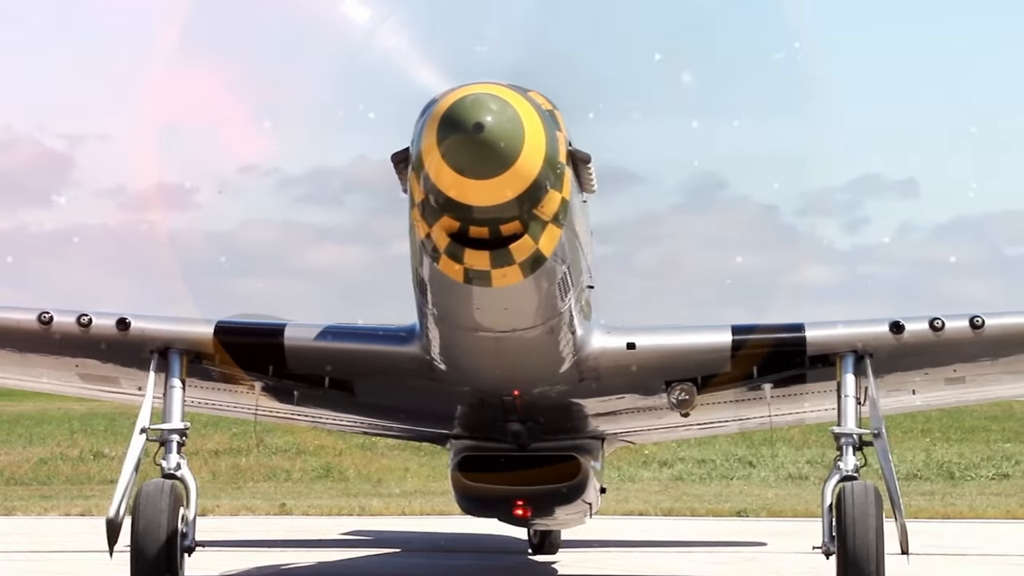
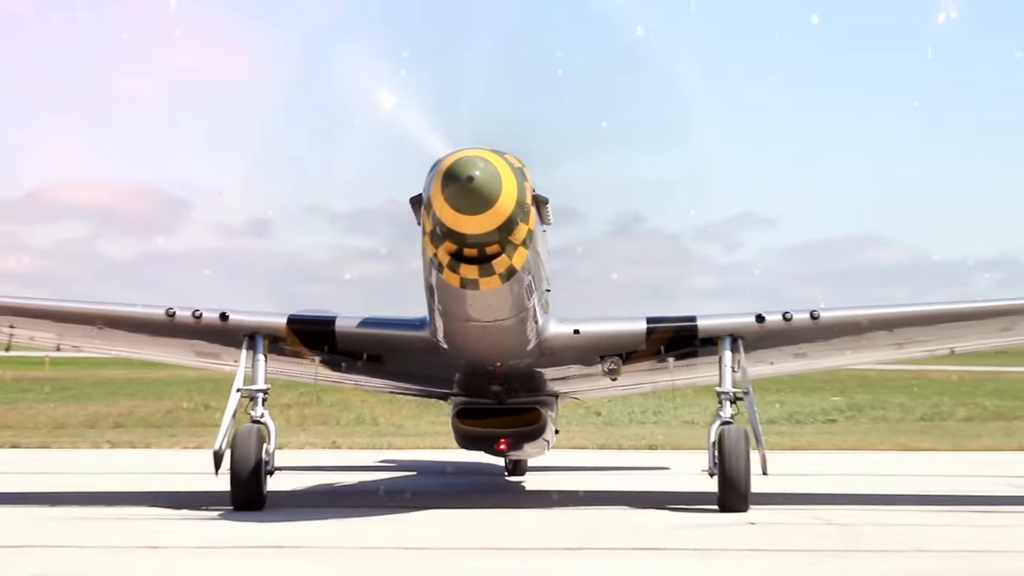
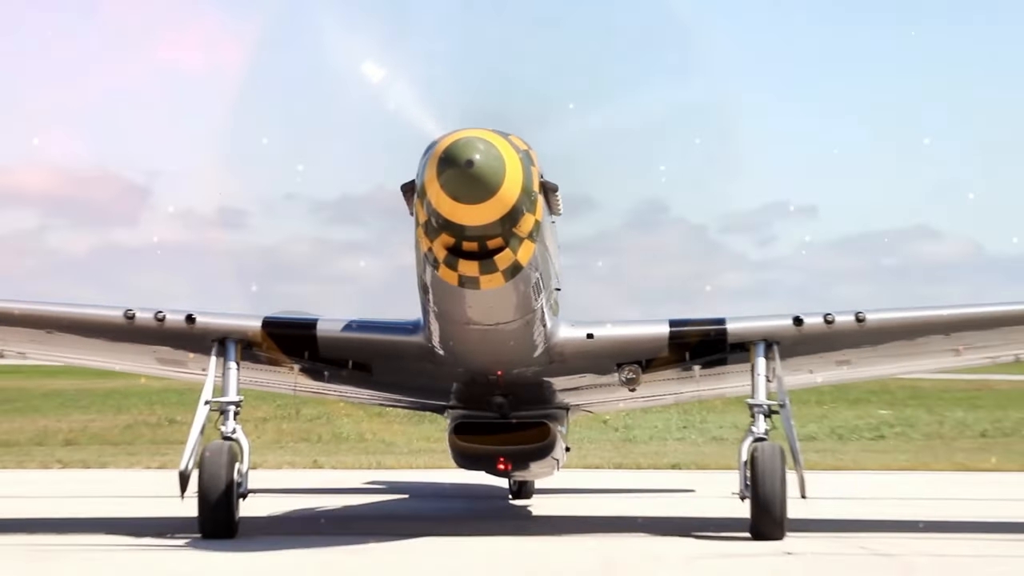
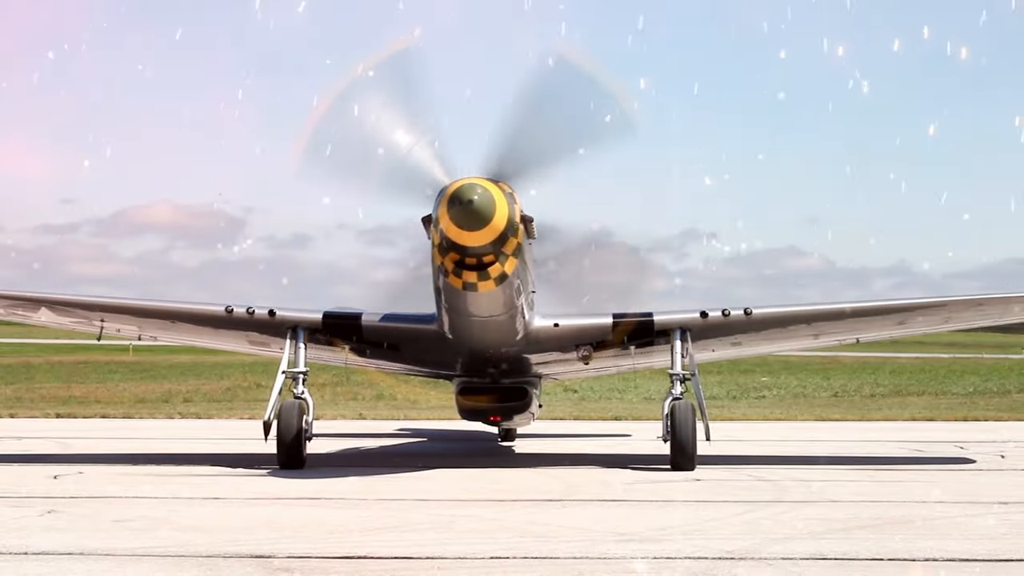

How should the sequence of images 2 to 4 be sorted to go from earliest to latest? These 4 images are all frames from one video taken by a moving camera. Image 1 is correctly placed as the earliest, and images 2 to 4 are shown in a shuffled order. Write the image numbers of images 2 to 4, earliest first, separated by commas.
3, 2, 4
